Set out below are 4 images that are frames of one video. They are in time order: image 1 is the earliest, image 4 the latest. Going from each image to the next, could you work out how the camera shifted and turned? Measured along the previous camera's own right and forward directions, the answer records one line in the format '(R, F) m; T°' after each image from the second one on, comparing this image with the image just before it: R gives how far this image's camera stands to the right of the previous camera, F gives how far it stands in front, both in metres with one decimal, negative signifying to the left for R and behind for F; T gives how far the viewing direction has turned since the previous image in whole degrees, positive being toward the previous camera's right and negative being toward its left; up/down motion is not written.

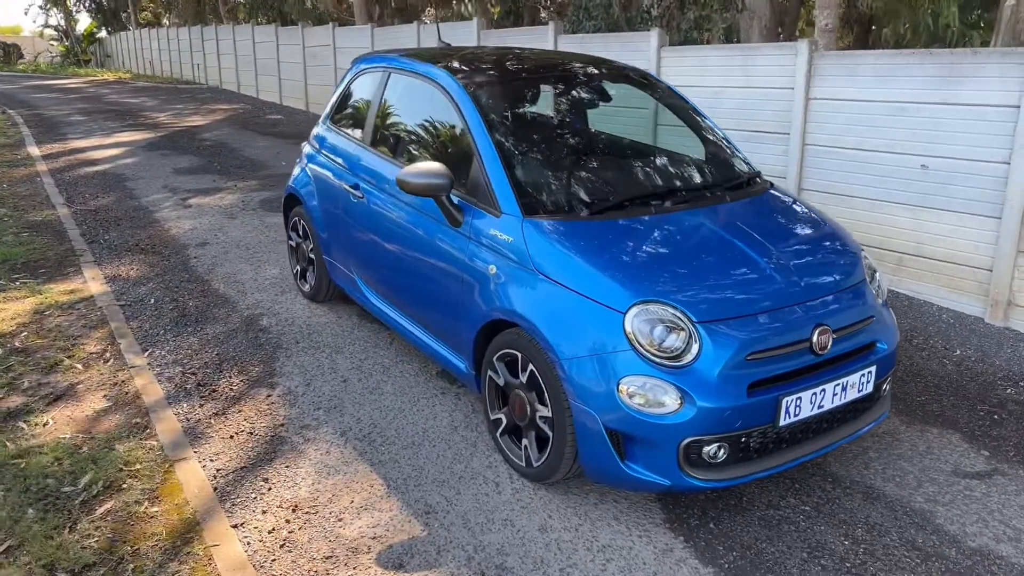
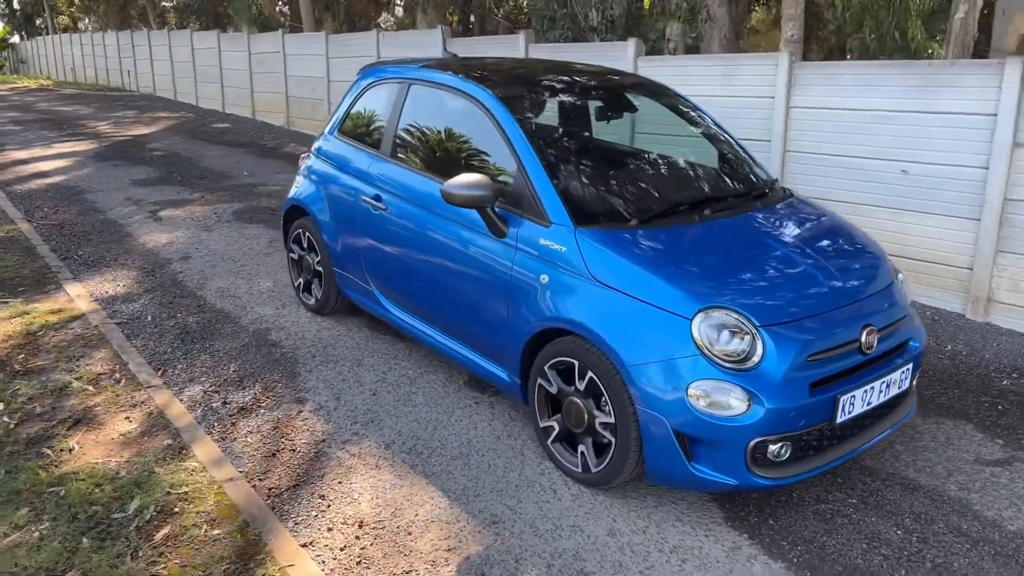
(-0.5, 0.0) m; +5°
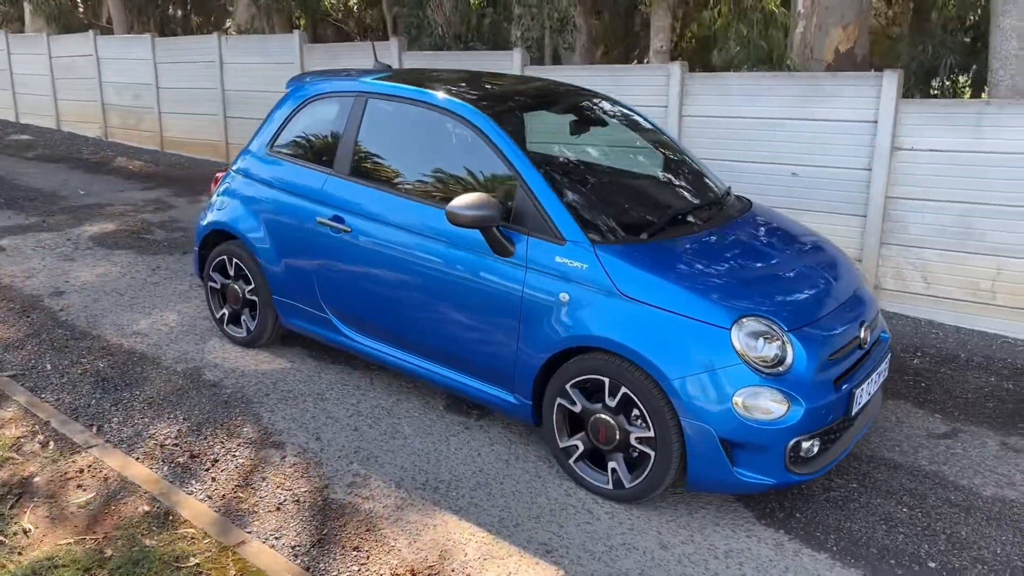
(-0.9, +0.2) m; +14°
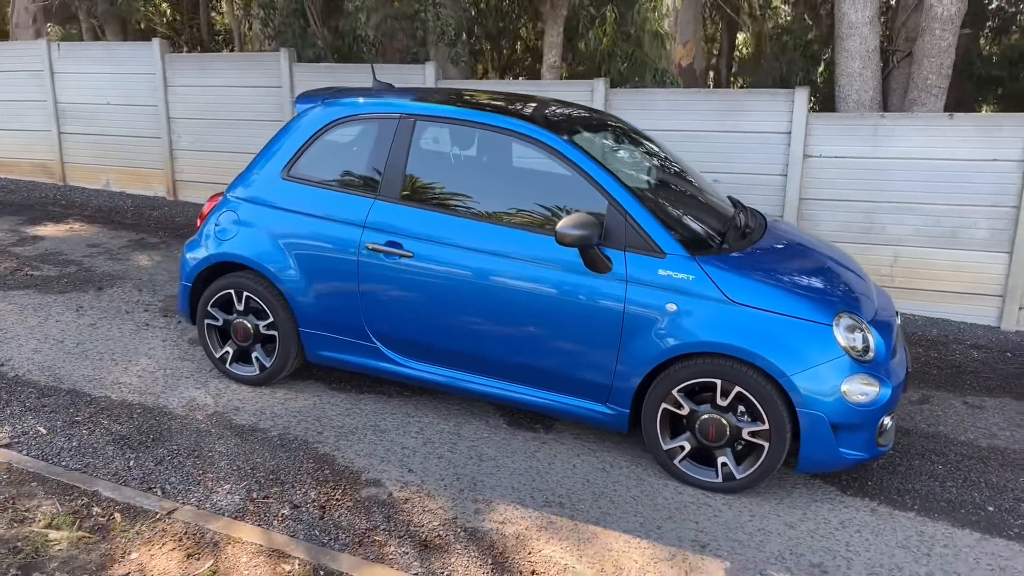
(-1.5, +0.1) m; +16°
